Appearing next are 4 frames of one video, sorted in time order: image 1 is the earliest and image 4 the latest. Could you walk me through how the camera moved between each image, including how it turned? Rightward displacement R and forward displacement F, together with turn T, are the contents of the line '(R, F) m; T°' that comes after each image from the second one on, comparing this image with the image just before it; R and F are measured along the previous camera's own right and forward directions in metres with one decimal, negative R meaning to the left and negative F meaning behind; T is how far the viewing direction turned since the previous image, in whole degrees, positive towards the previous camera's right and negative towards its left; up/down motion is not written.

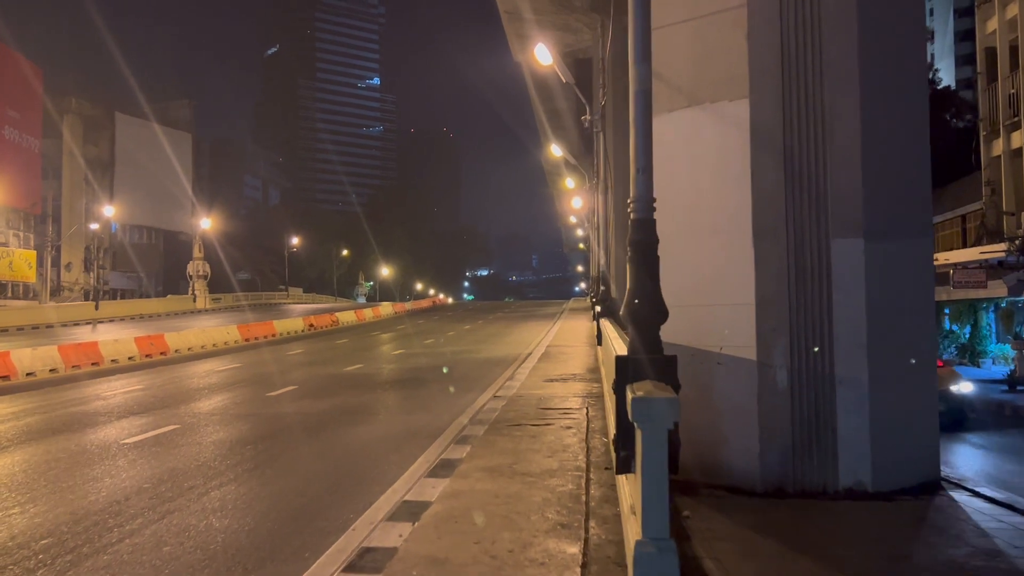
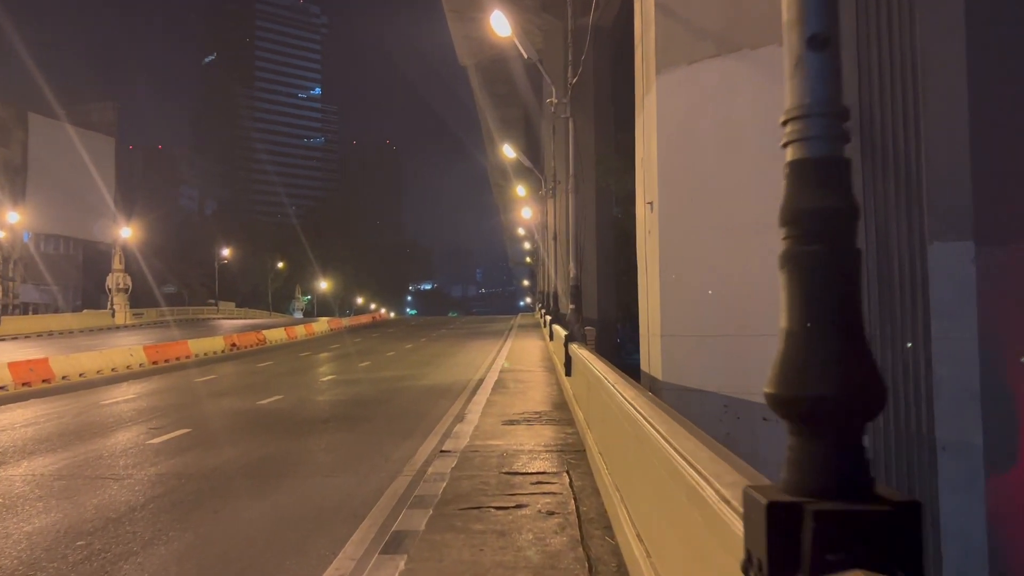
(-0.1, +2.7) m; +4°
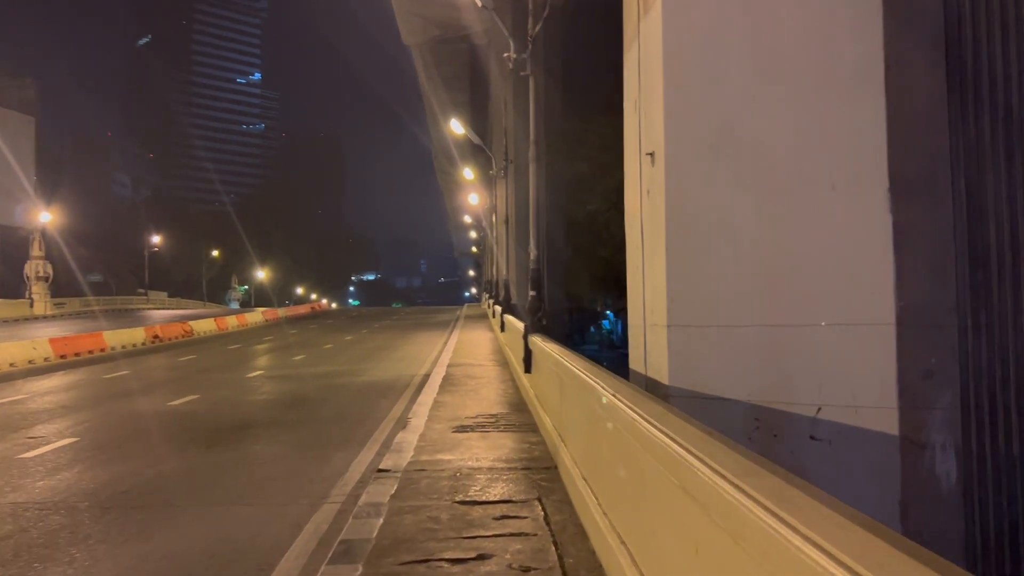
(-0.1, +1.7) m; +4°
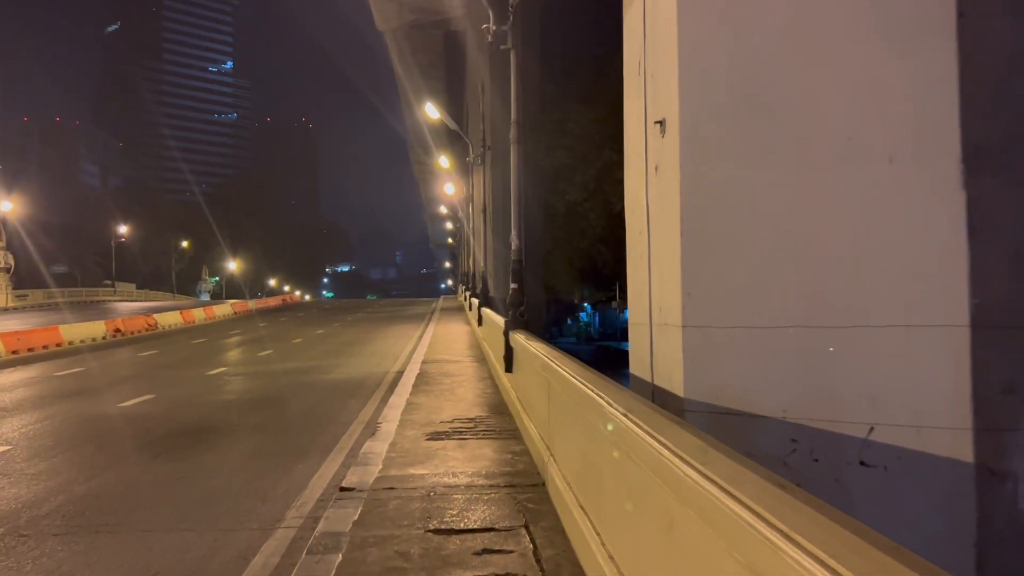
(0.0, +0.8) m; +2°
